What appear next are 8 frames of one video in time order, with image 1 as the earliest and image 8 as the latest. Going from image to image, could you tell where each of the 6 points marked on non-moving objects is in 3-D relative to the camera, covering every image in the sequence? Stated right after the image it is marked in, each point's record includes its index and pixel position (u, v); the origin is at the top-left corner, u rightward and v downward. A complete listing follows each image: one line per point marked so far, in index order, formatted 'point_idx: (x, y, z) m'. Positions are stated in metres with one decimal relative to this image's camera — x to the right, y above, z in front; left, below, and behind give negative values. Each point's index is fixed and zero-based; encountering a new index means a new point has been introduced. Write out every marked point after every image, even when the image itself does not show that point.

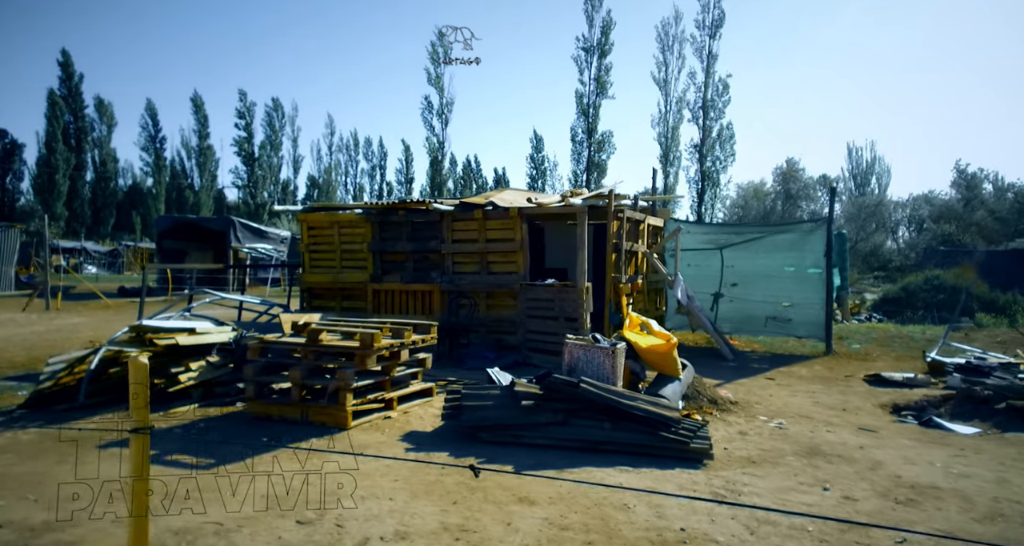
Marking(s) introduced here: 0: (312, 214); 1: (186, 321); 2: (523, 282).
0: (-3.9, +1.1, +12.3) m
1: (-3.9, -0.6, +7.6) m
2: (+0.2, -0.1, +10.1) m
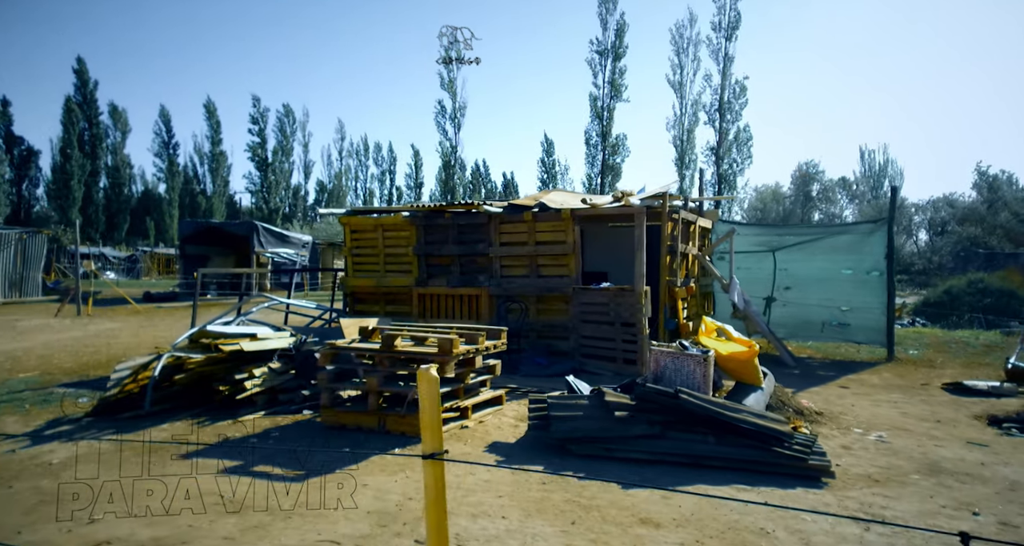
0: (-3.0, +1.0, +12.2) m
1: (-3.1, -0.6, +7.4) m
2: (+1.0, -0.2, +9.9) m
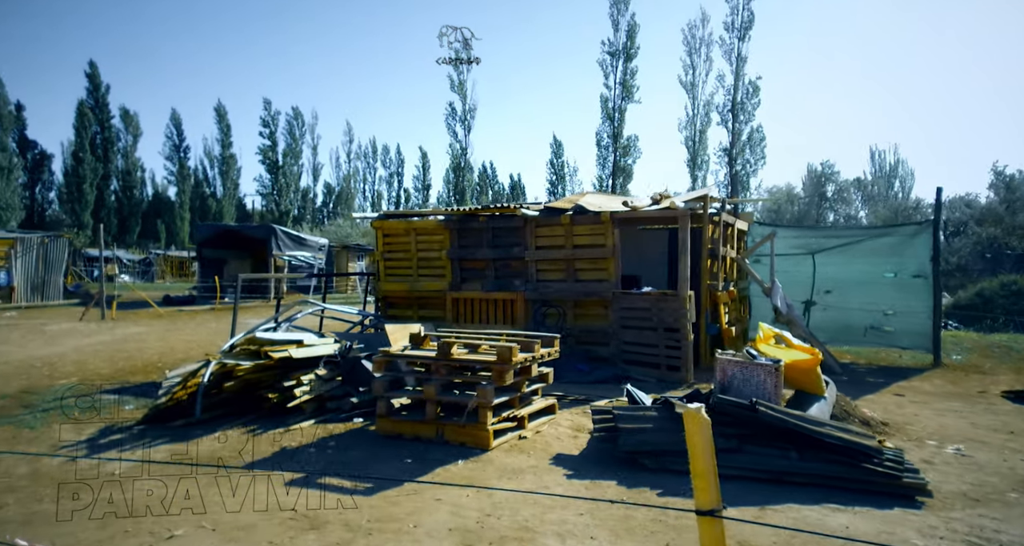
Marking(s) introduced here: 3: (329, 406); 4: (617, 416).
0: (-2.4, +1.0, +12.1) m
1: (-2.5, -0.7, +7.3) m
2: (+1.6, -0.3, +9.7) m
3: (-2.0, -1.4, +6.8) m
4: (+0.8, -1.1, +4.9) m
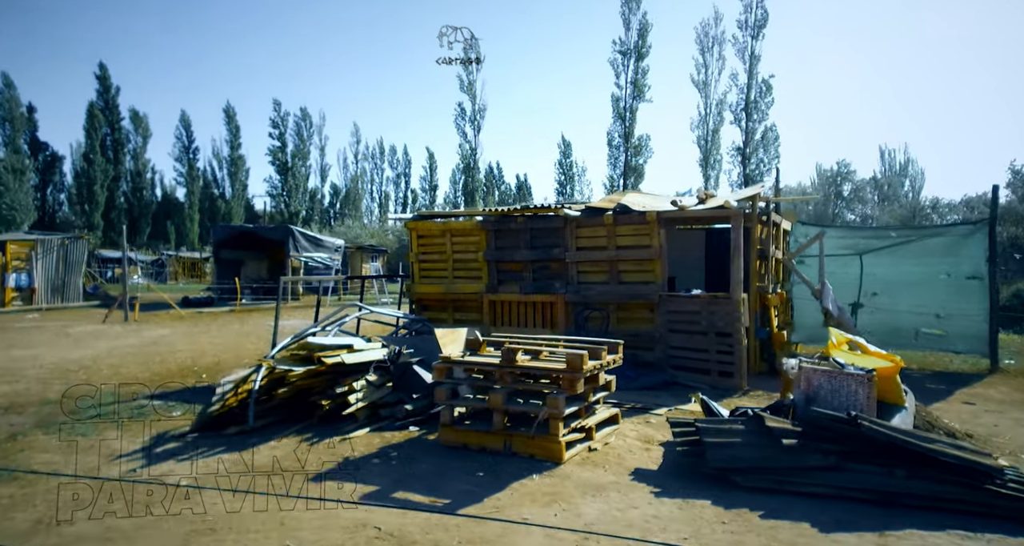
0: (-1.7, +0.9, +11.9) m
1: (-1.9, -0.7, +7.1) m
2: (+2.2, -0.3, +9.4) m
3: (-1.4, -1.5, +6.6) m
4: (+1.4, -1.1, +4.7) m
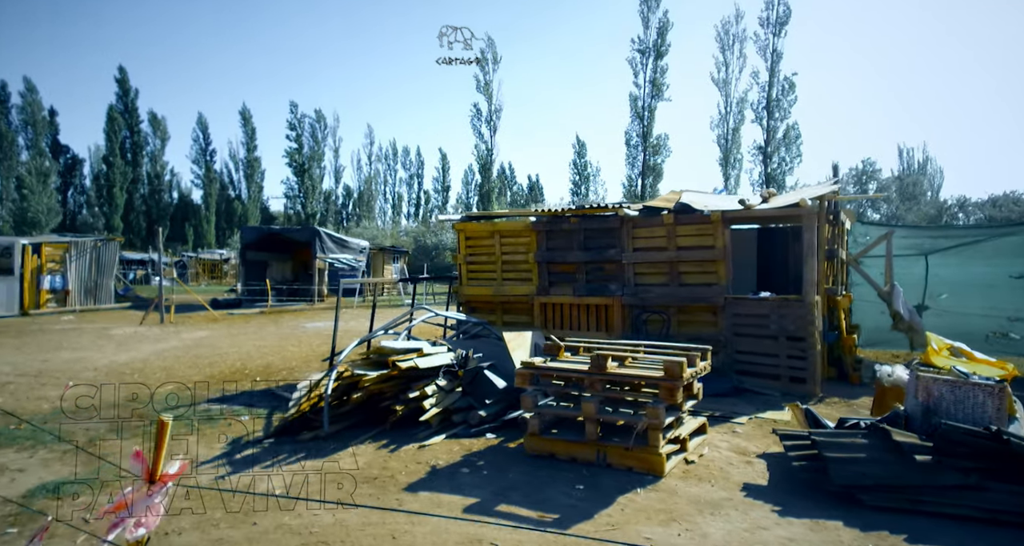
0: (-0.8, +0.9, +11.6) m
1: (-1.1, -0.8, +6.9) m
2: (+3.1, -0.3, +9.1) m
3: (-0.6, -1.5, +6.4) m
4: (+2.1, -1.2, +4.4) m
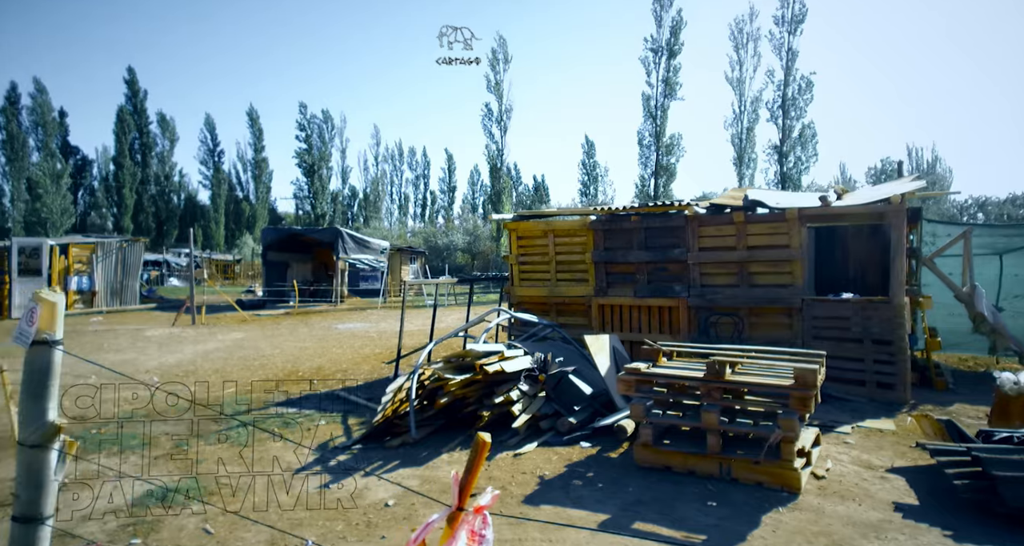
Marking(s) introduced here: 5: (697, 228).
0: (+0.2, +0.9, +11.3) m
1: (-0.2, -0.8, +6.6) m
2: (+4.0, -0.3, +8.7) m
3: (+0.3, -1.5, +6.1) m
4: (+3.0, -1.2, +4.0) m
5: (+2.8, +0.7, +9.6) m
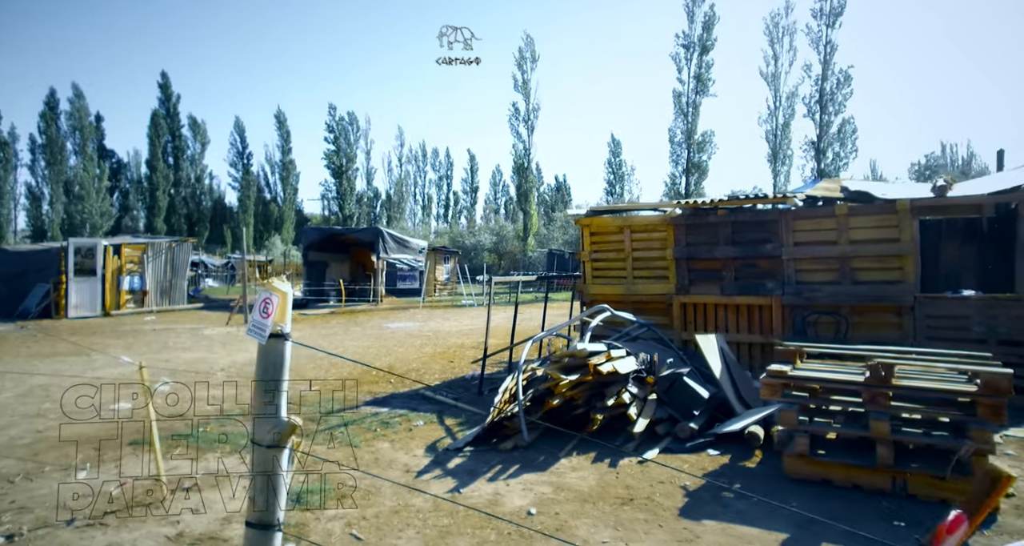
0: (+1.5, +0.9, +10.9) m
1: (+0.8, -0.7, +6.2) m
2: (+5.2, -0.3, +8.2) m
3: (+1.4, -1.5, +5.7) m
4: (+3.9, -1.1, +3.5) m
5: (+4.1, +0.7, +9.1) m
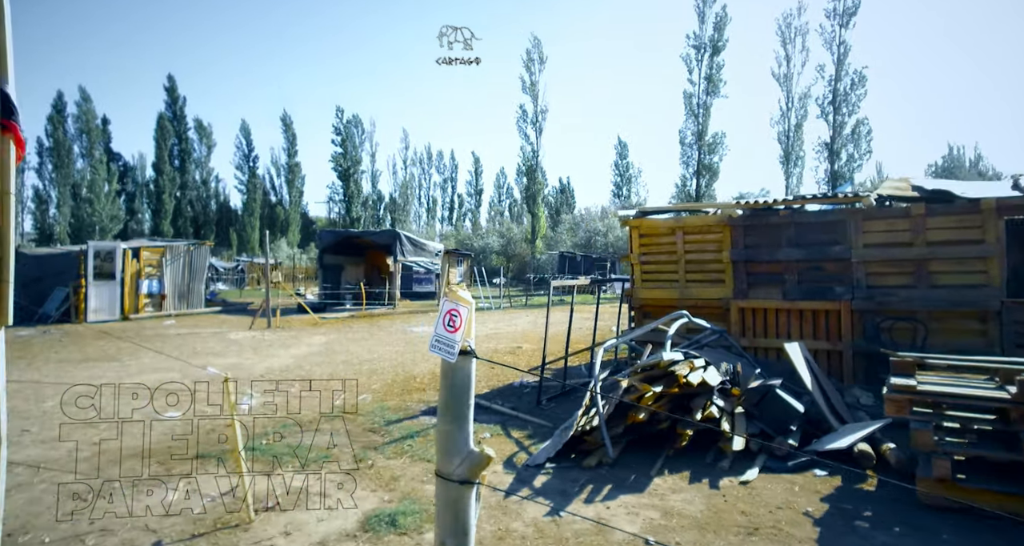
0: (+2.3, +0.9, +10.5) m
1: (+1.6, -0.8, +5.8) m
2: (+5.9, -0.3, +7.7) m
3: (+2.1, -1.5, +5.2) m
4: (+4.6, -1.1, +3.0) m
5: (+4.8, +0.7, +8.7) m
